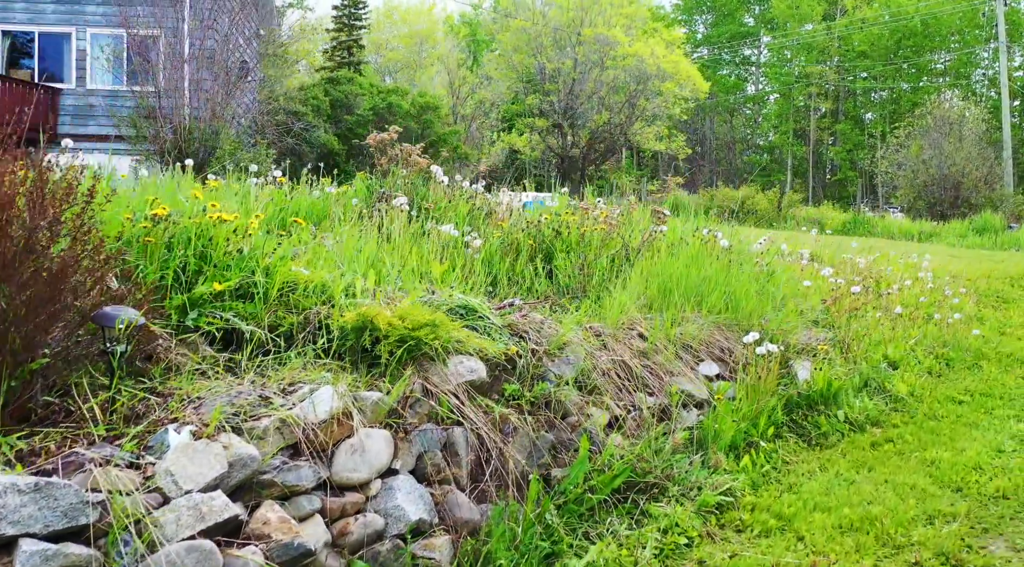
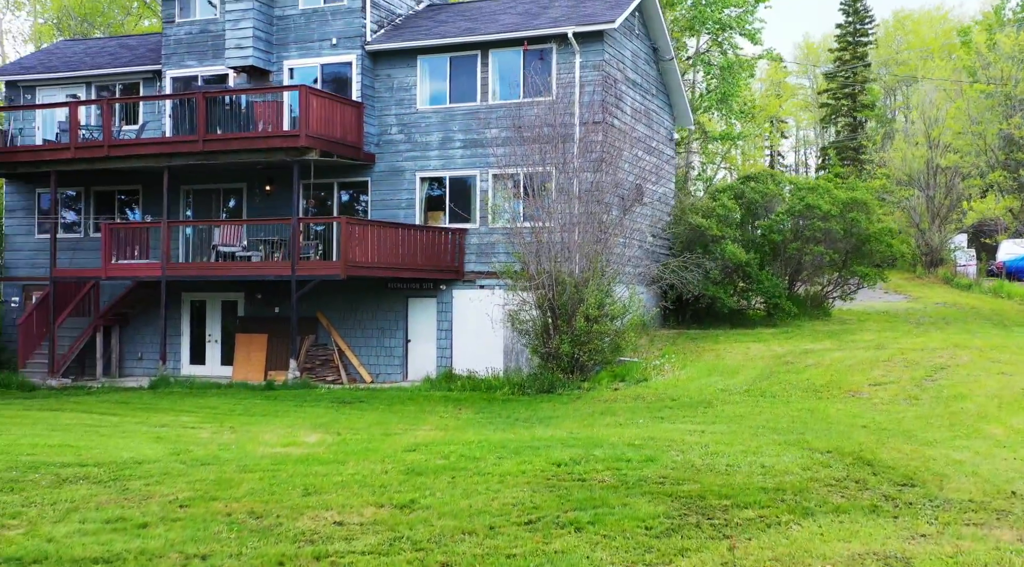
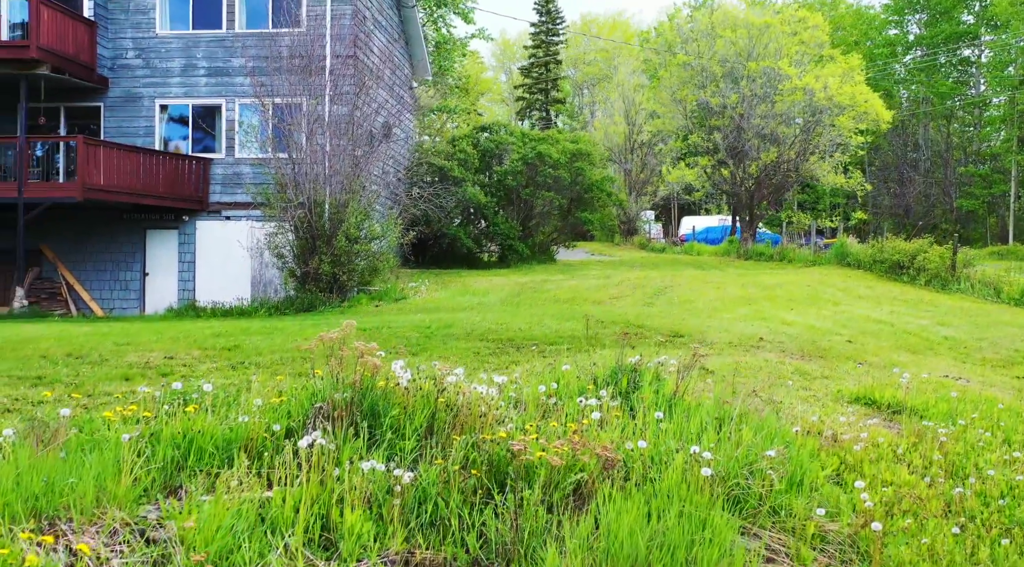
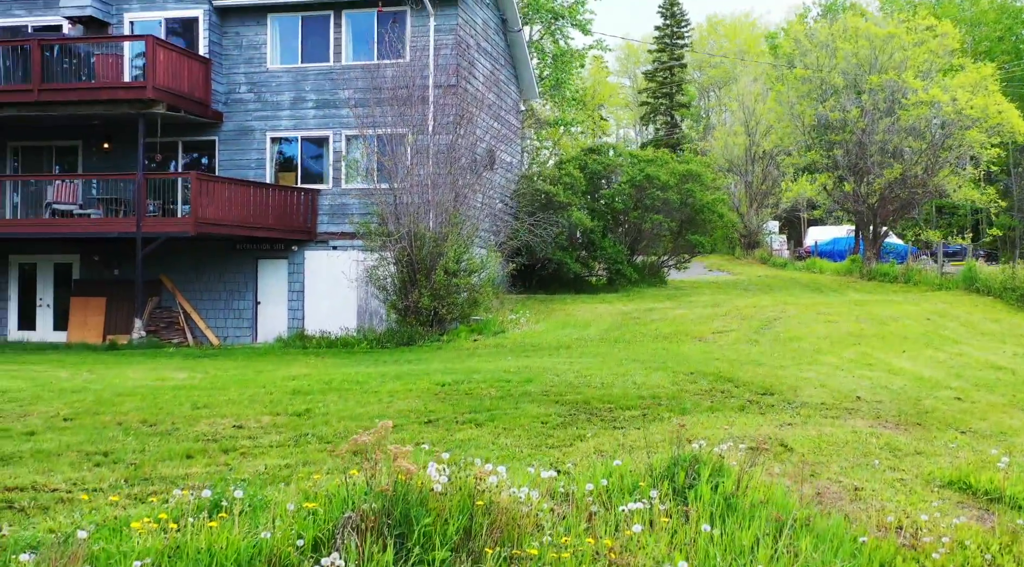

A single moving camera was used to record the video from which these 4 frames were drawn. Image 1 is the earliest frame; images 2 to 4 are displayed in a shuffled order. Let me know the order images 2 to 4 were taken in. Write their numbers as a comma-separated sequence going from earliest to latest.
3, 4, 2
